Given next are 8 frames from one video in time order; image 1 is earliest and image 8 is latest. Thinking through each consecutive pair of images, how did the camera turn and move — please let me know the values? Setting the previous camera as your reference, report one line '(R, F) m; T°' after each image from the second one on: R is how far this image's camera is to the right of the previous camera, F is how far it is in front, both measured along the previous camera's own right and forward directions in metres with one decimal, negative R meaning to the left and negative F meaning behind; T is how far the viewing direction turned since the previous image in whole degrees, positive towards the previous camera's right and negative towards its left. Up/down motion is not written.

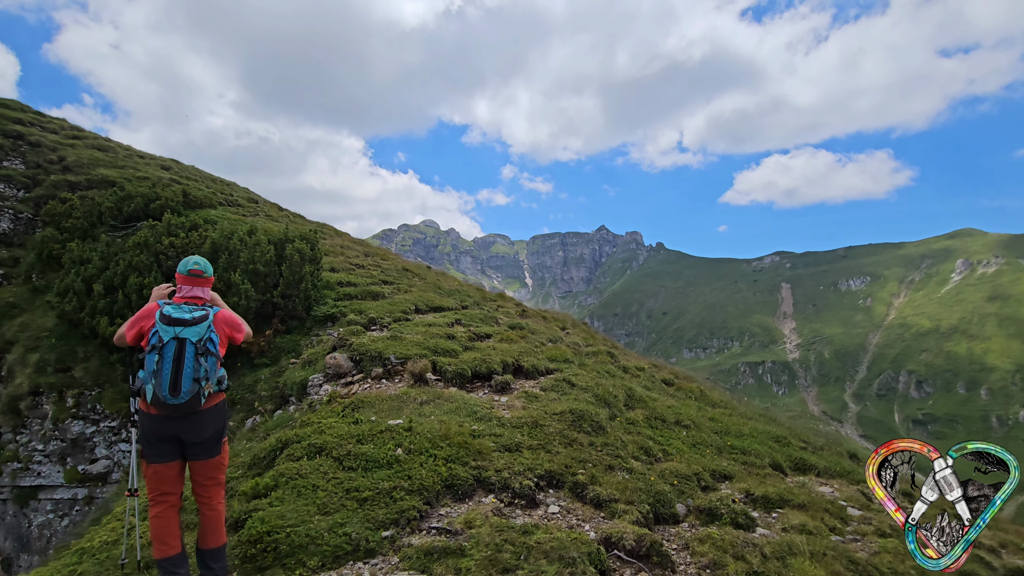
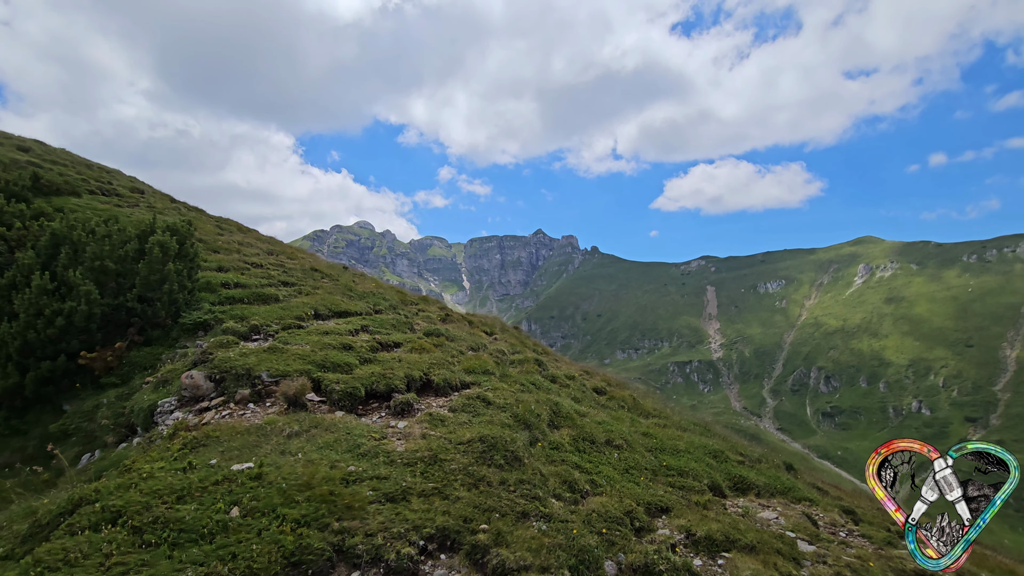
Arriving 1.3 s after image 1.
(+1.2, +3.3) m; +7°
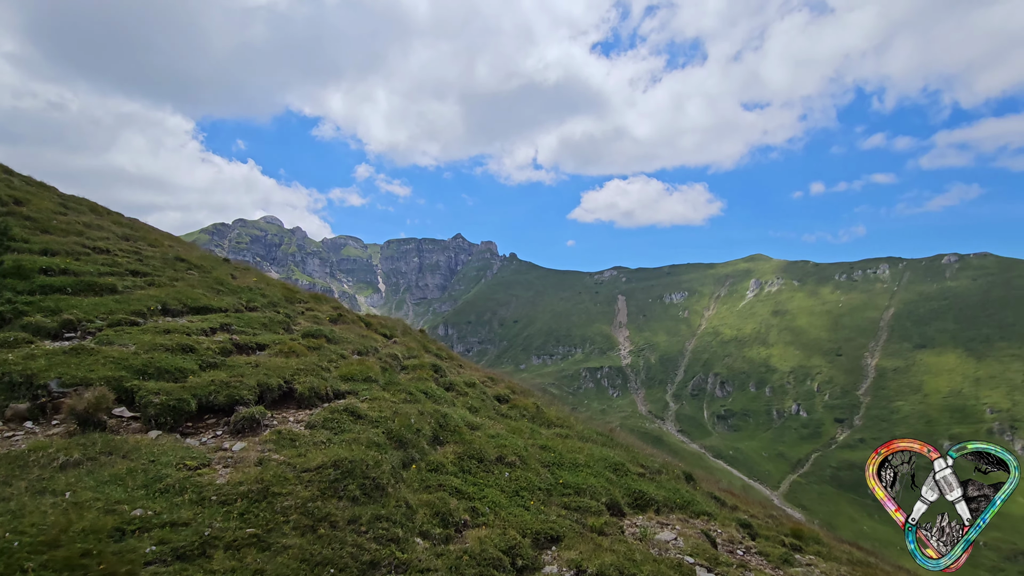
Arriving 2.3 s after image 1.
(+1.2, +2.3) m; +9°
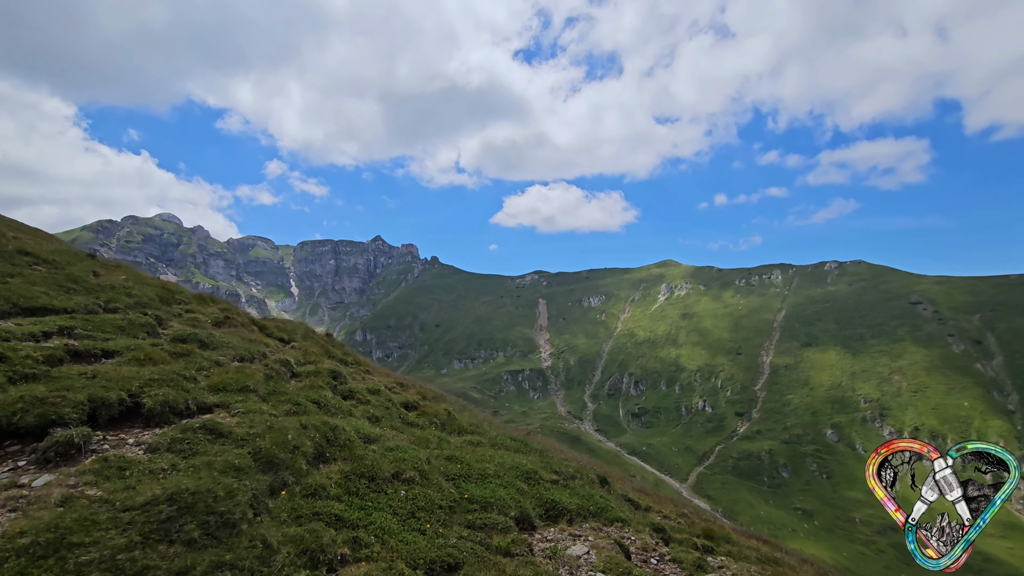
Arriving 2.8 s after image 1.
(+0.7, +1.6) m; +9°
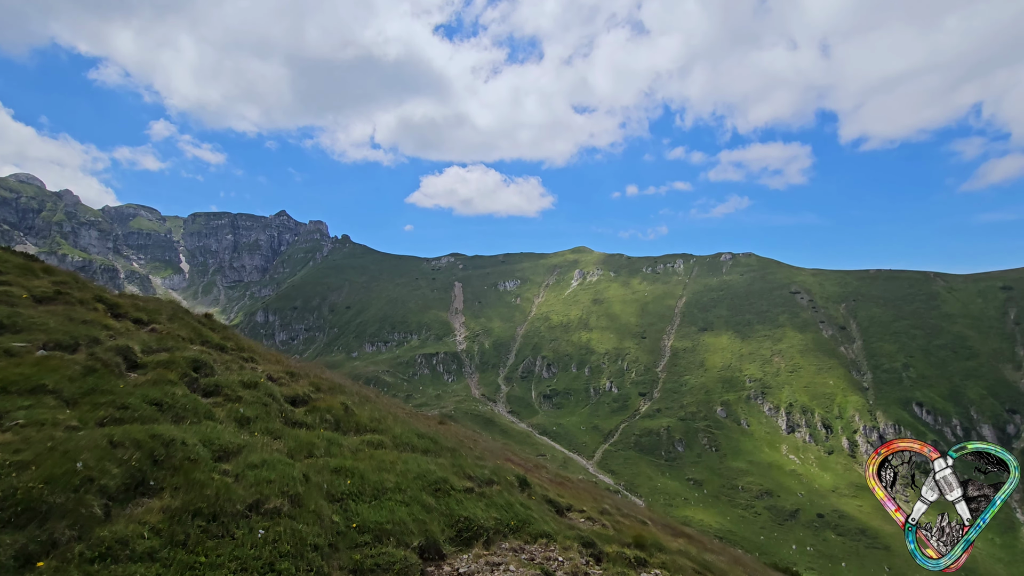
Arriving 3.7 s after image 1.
(+0.2, +3.3) m; +9°
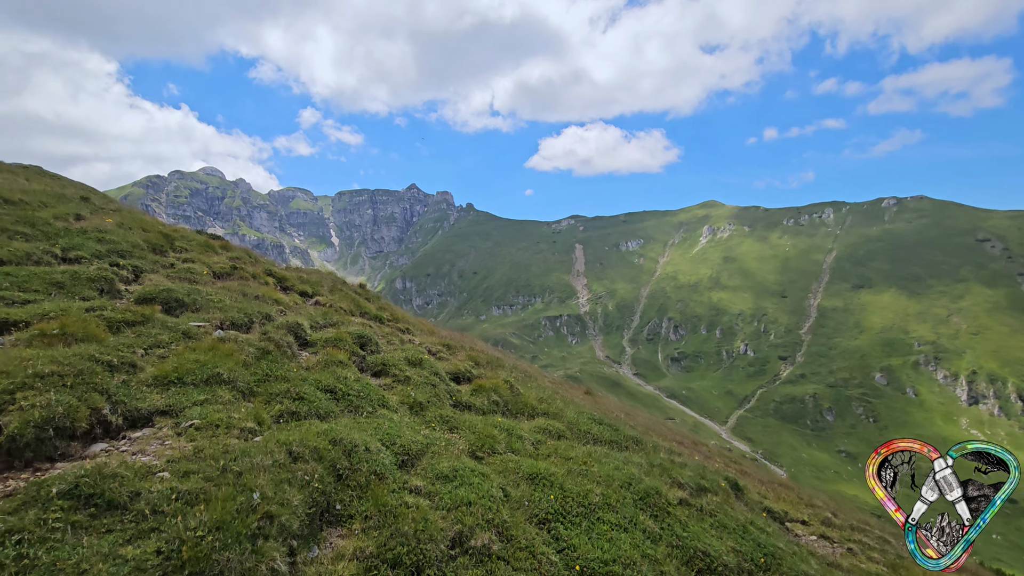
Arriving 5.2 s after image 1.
(-2.7, +3.4) m; -14°
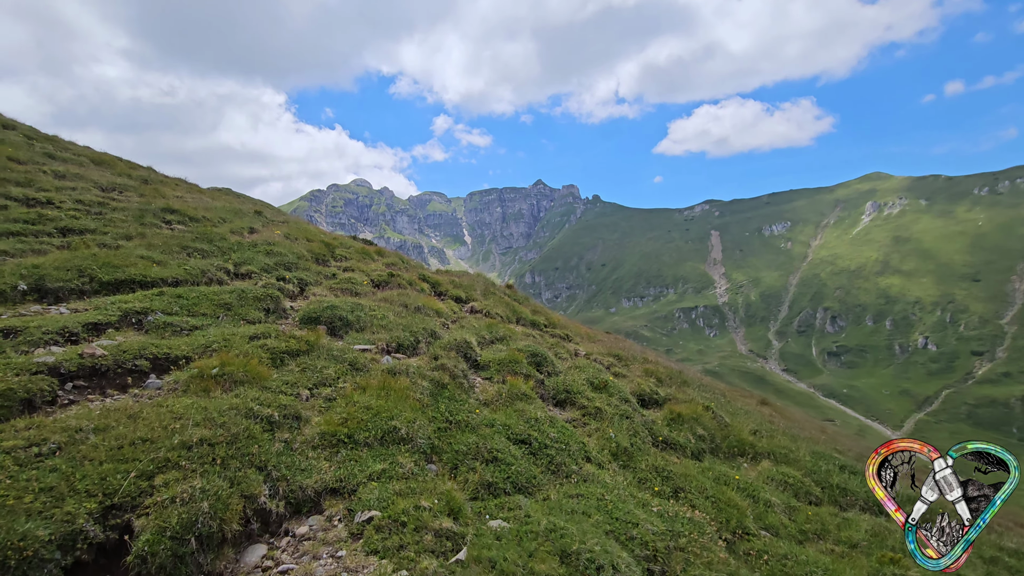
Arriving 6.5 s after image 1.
(-2.4, +3.5) m; -14°
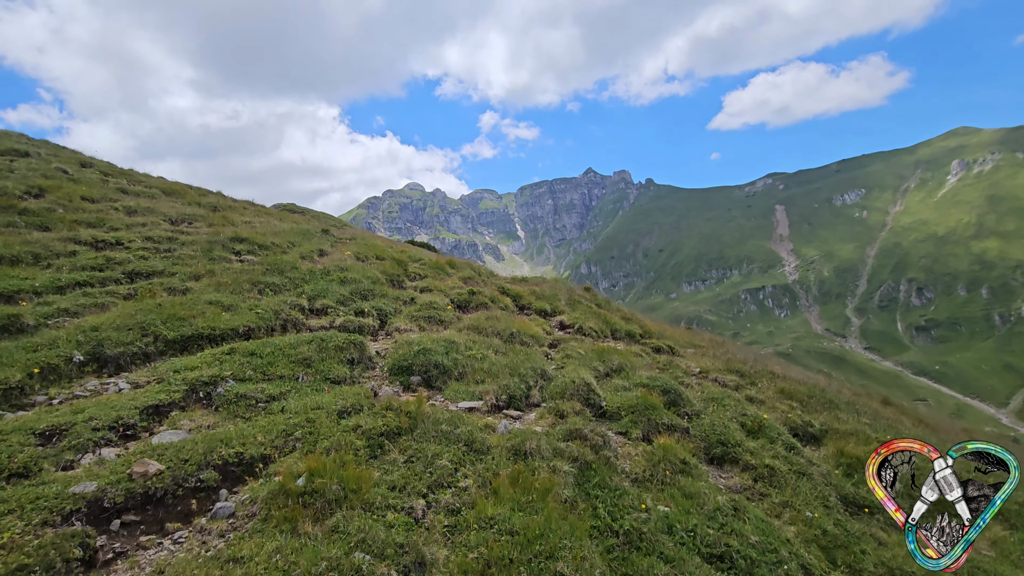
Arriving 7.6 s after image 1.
(-1.7, +2.8) m; -6°
